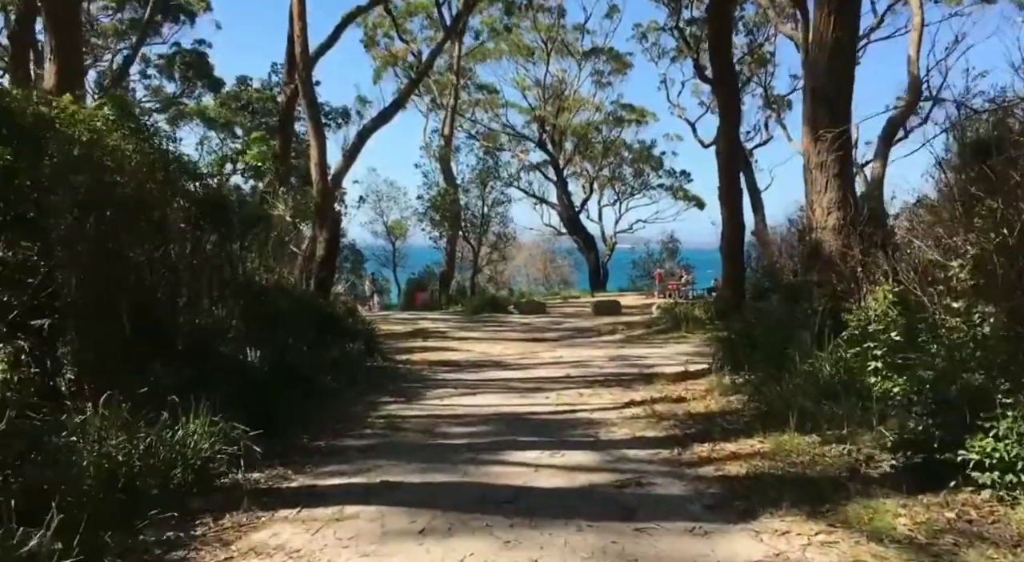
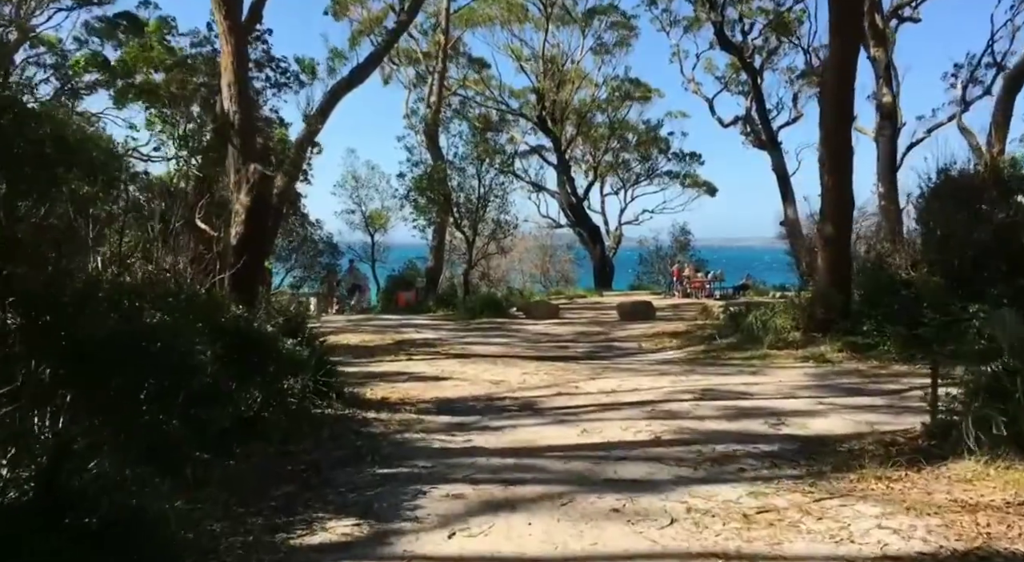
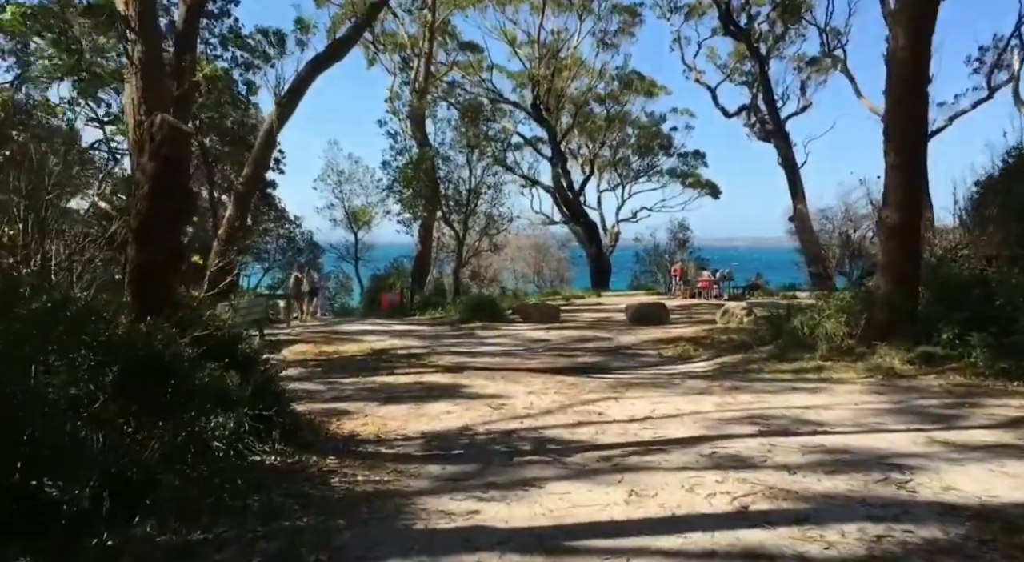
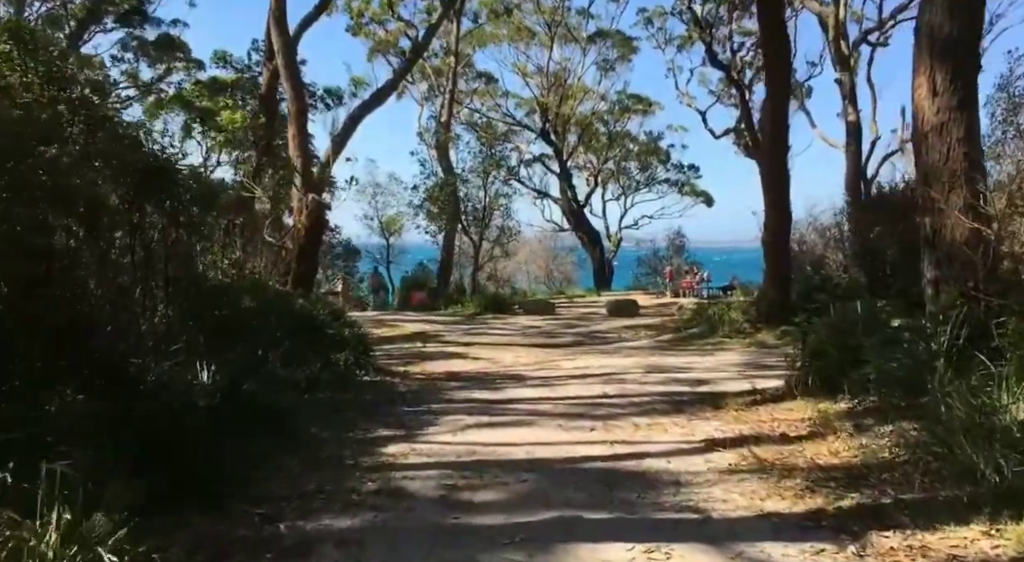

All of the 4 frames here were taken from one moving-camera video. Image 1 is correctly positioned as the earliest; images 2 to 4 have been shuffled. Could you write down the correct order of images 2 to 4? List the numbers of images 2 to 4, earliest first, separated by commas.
4, 2, 3
